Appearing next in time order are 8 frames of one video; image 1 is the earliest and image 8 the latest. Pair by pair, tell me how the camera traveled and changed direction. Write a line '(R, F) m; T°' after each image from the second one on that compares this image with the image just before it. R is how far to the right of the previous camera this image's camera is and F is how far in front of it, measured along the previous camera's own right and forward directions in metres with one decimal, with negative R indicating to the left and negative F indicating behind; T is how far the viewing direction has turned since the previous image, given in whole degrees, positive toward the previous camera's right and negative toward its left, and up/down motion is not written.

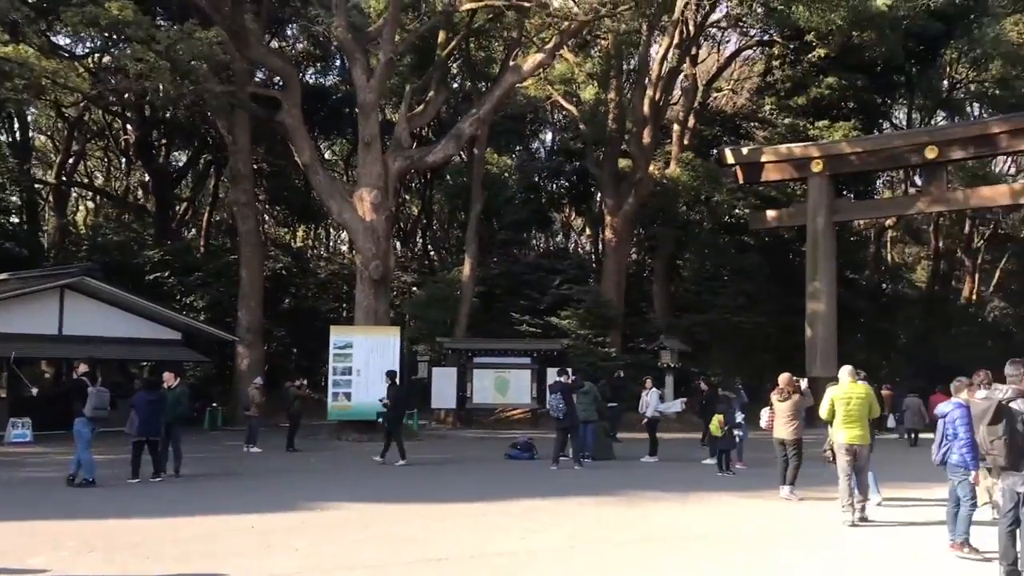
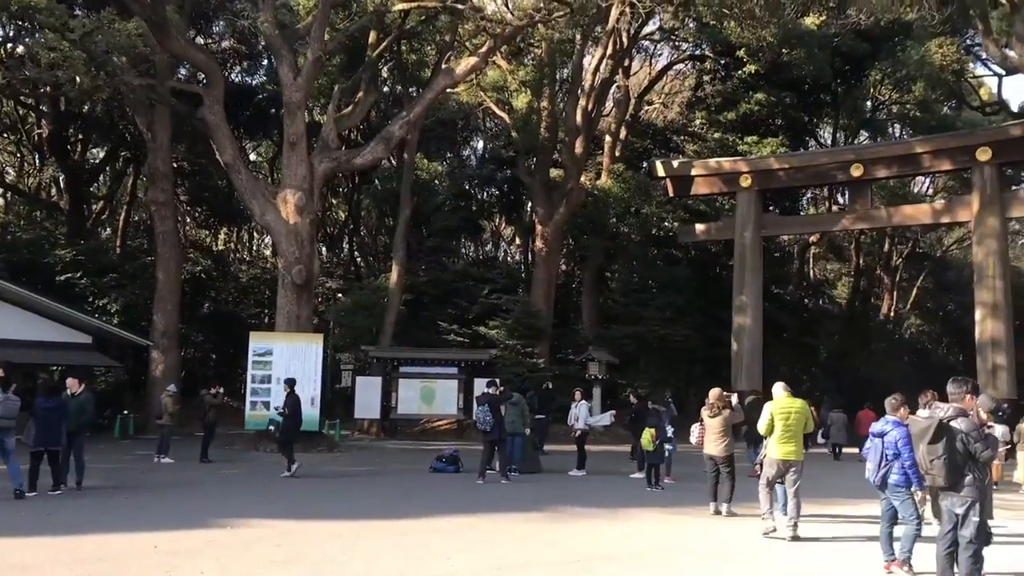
(0.0, +0.4) m; +4°
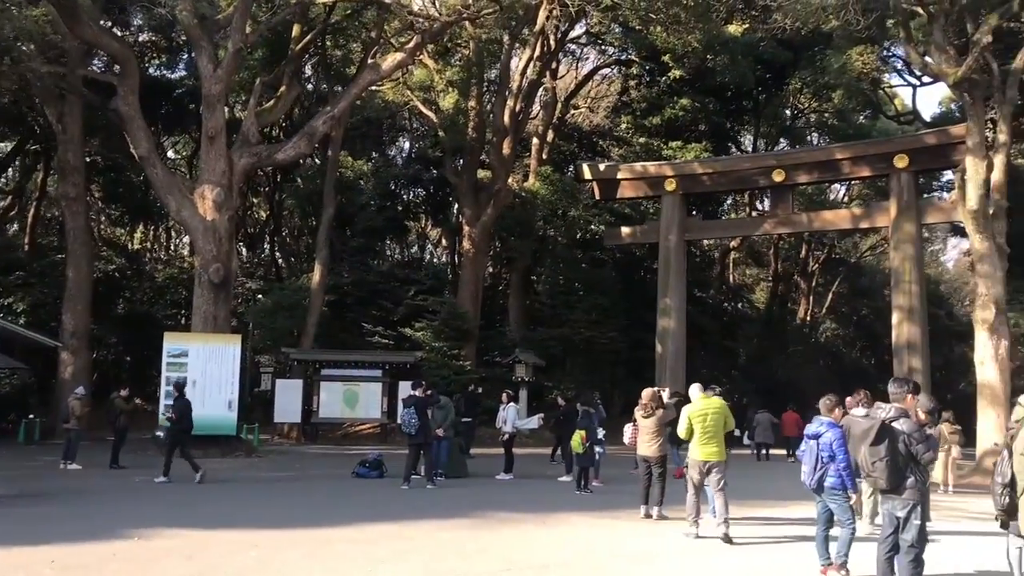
(0.0, +0.3) m; +5°
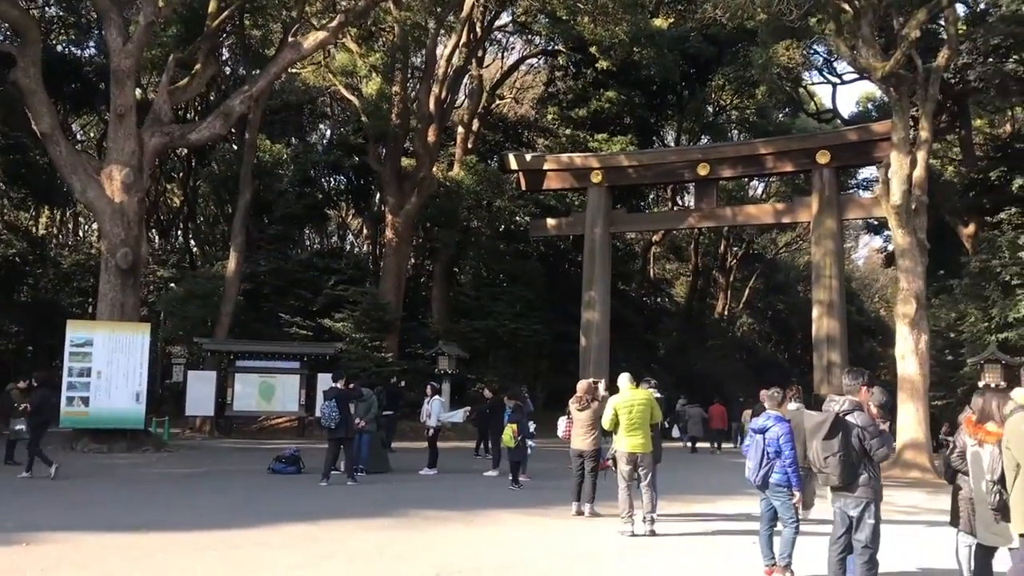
(-0.1, +0.5) m; +5°
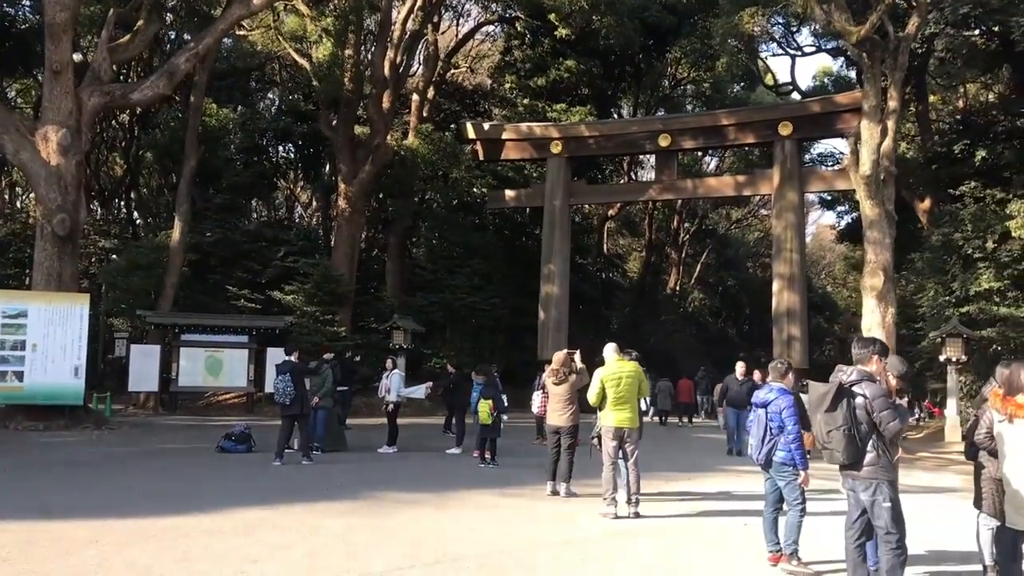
(-0.2, +0.6) m; +3°
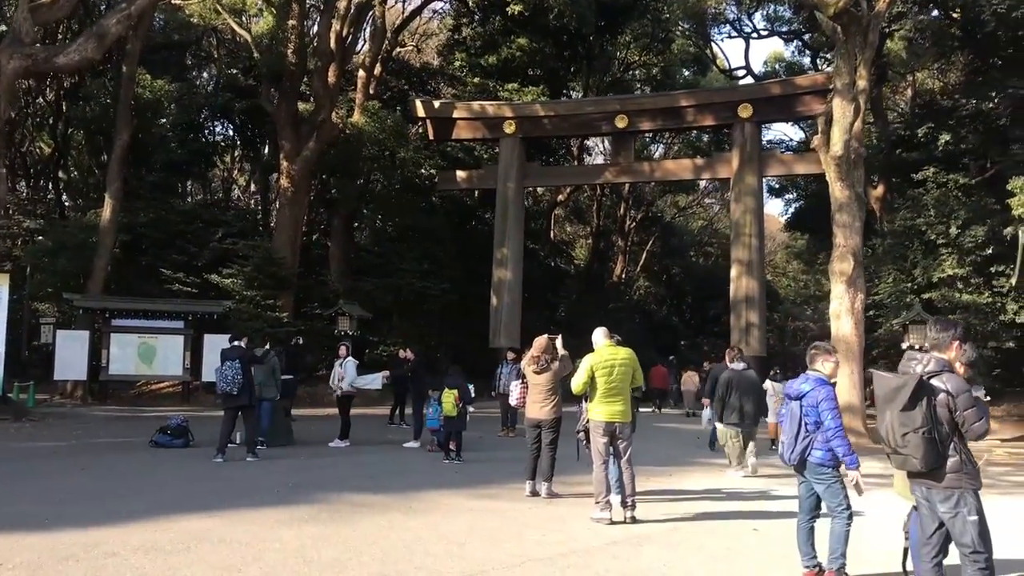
(-0.3, +0.9) m; +4°
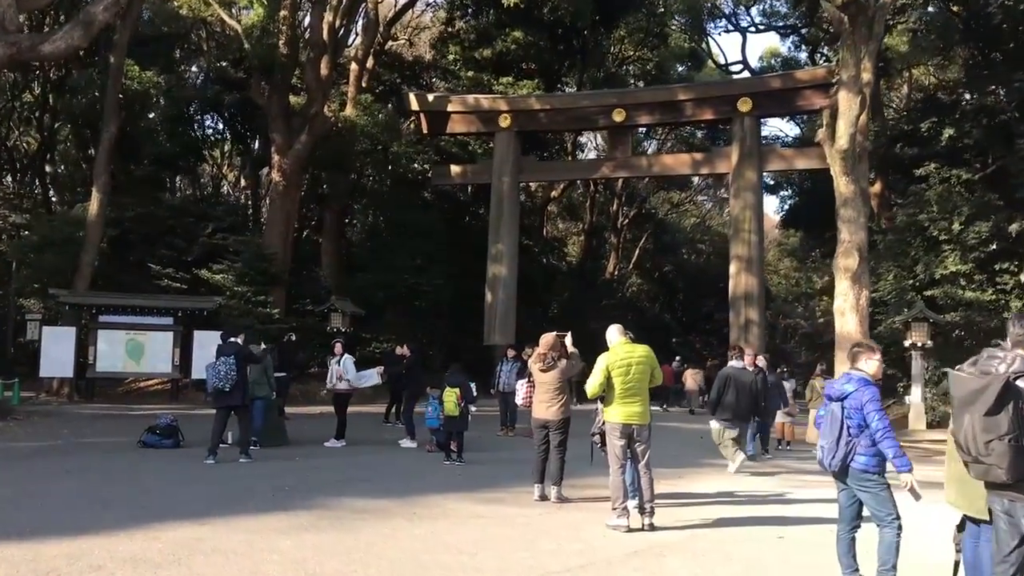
(-0.1, +0.4) m; +1°
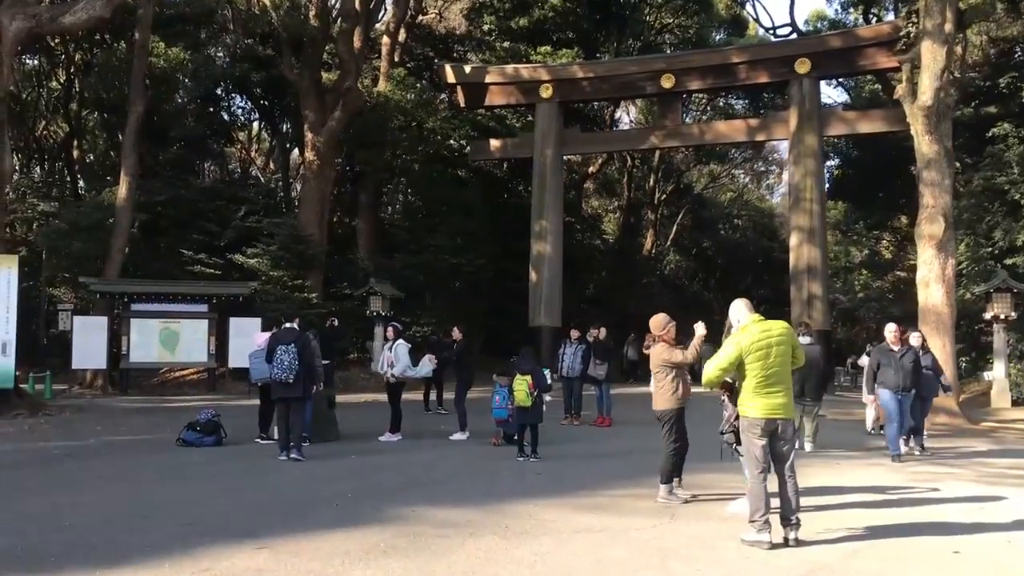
(-0.5, +1.1) m; -2°
